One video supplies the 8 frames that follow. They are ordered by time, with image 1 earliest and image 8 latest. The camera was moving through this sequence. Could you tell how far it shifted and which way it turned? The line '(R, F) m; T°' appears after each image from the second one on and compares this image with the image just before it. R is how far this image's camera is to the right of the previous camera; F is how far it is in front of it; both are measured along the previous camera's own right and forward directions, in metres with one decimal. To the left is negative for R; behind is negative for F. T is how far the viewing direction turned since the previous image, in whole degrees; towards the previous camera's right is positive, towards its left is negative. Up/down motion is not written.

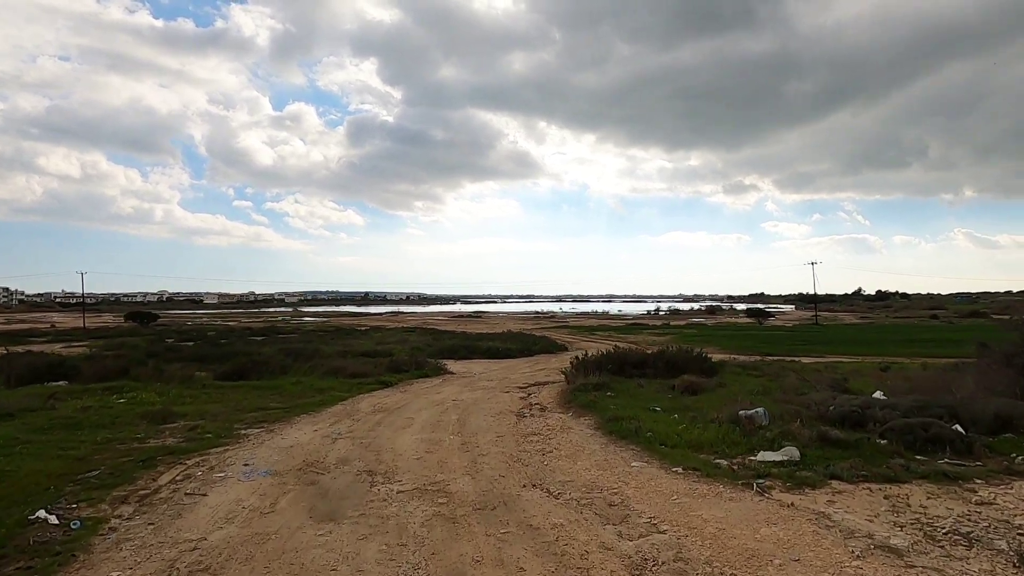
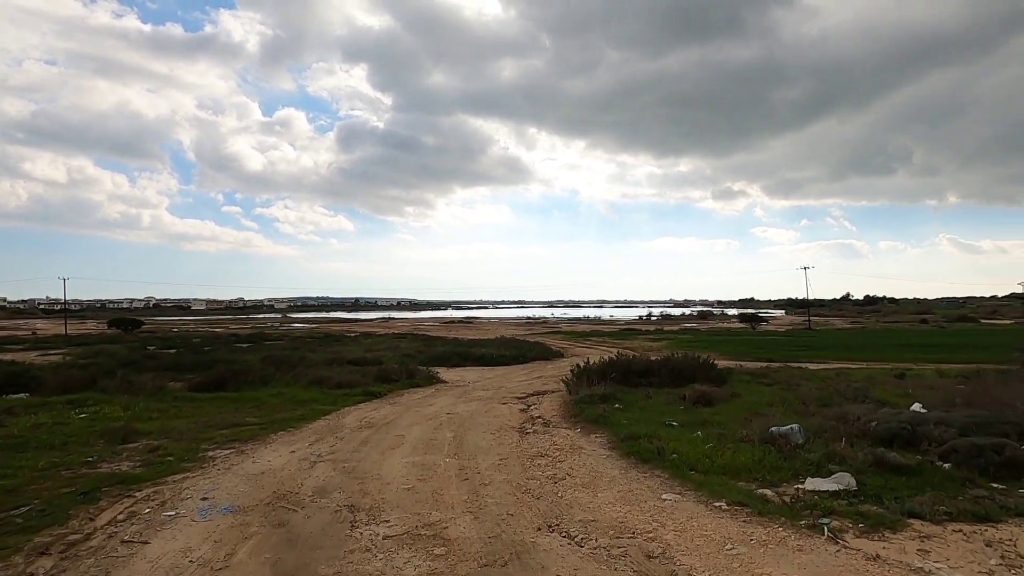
(-0.3, +1.5) m; +1°
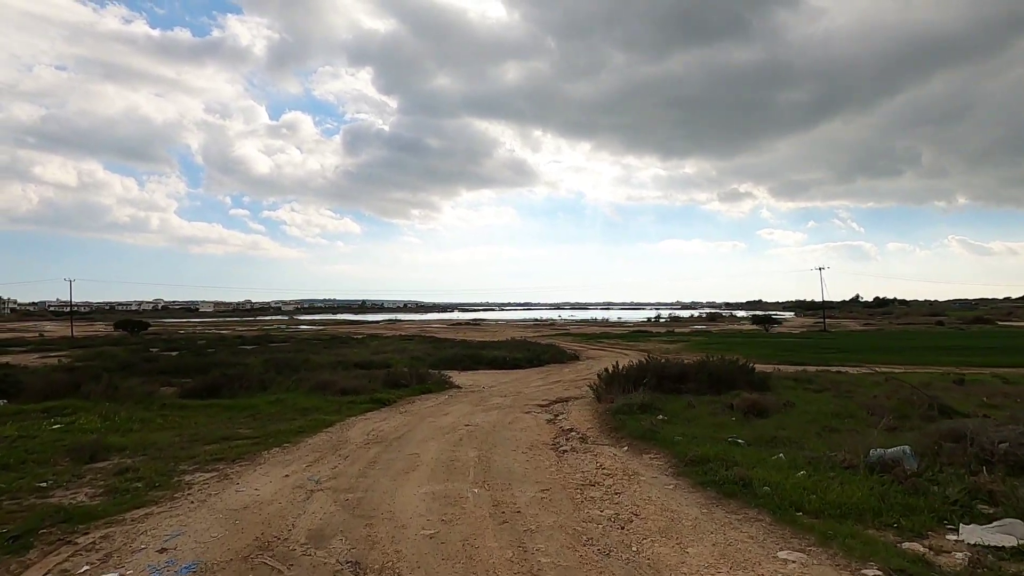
(-0.6, +2.2) m; -1°
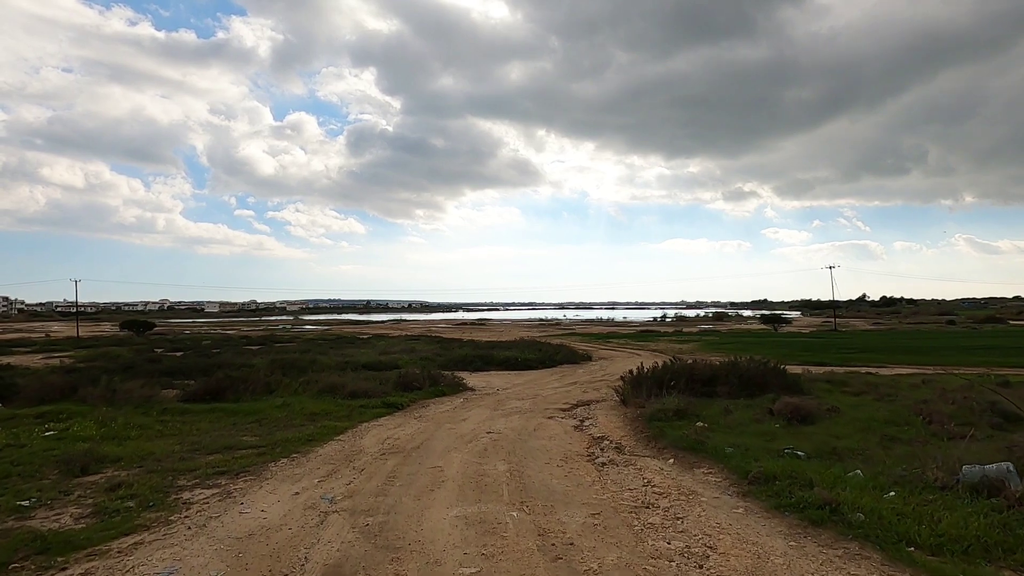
(-0.6, +1.2) m; 0°
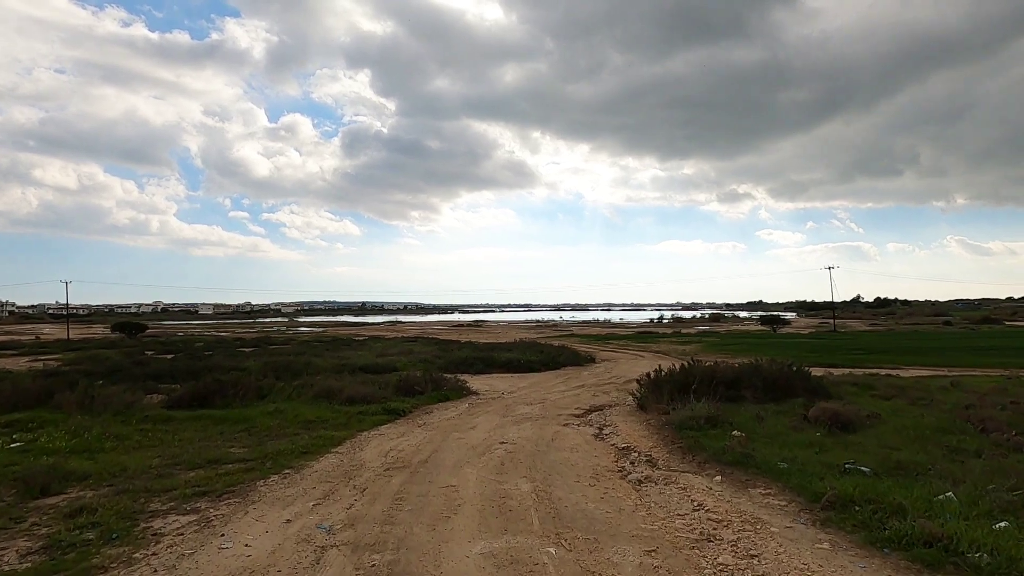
(-0.5, +1.3) m; 0°
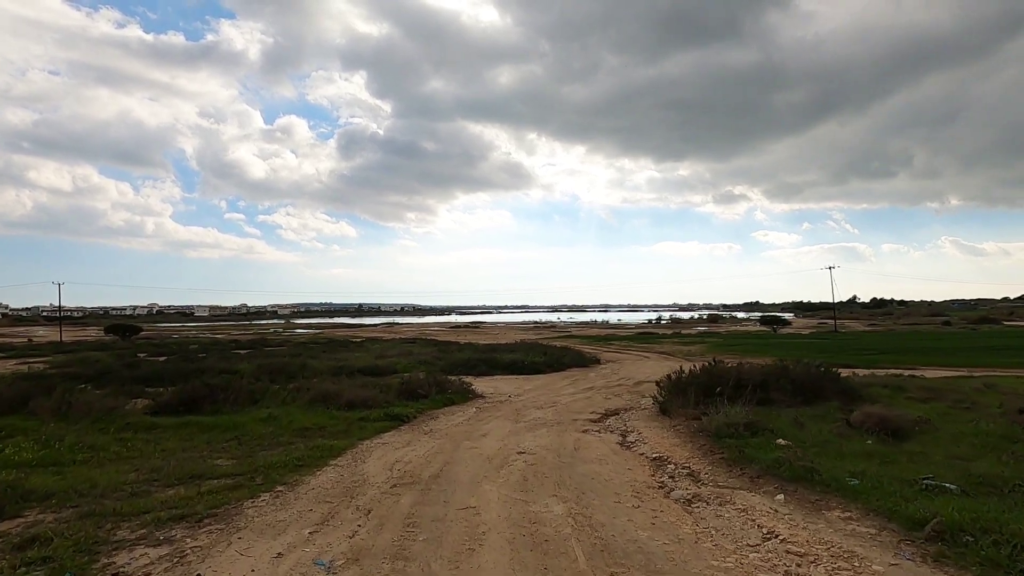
(-0.5, +1.3) m; 0°
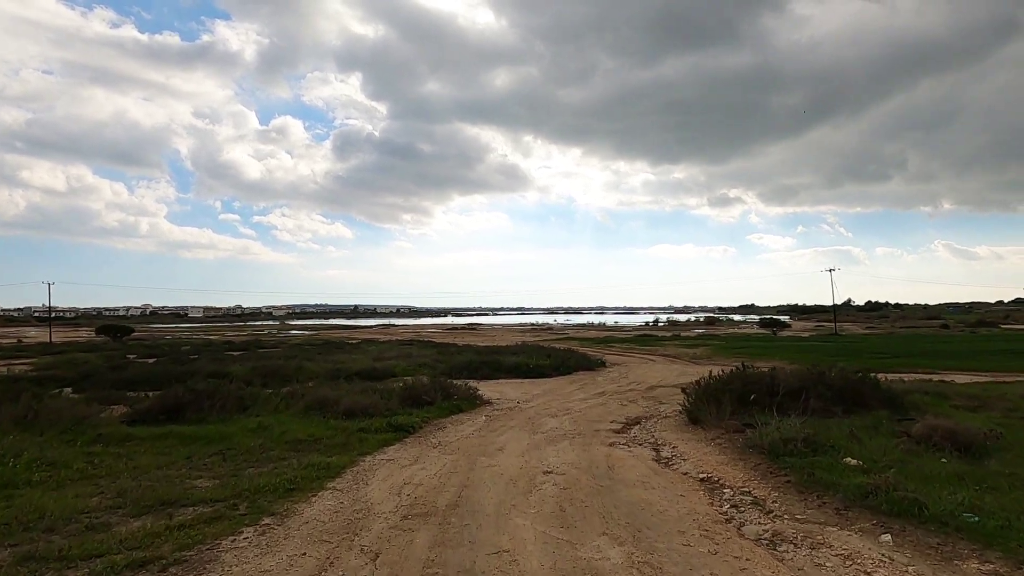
(-0.6, +1.6) m; 0°
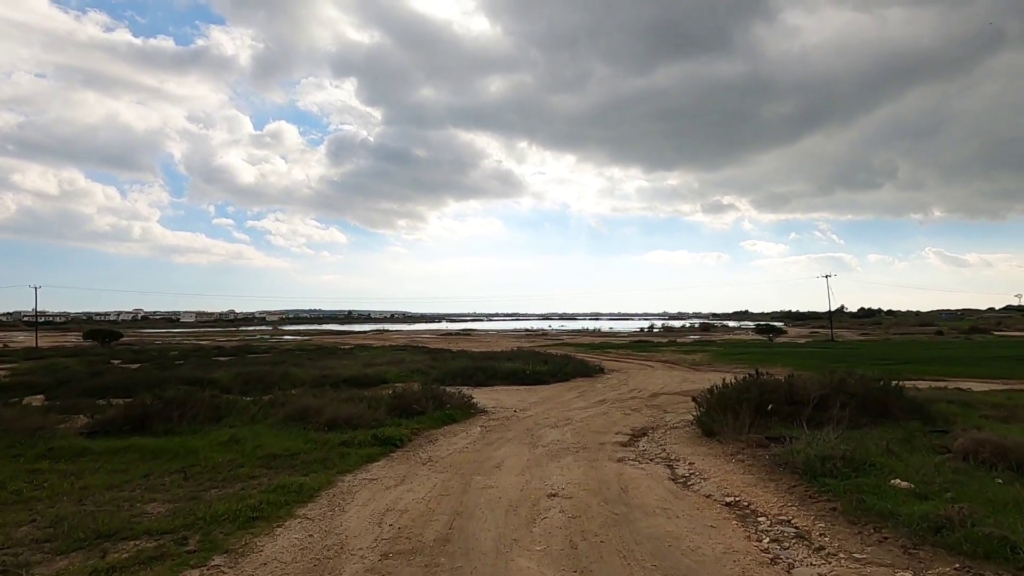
(-0.1, +1.3) m; +1°
